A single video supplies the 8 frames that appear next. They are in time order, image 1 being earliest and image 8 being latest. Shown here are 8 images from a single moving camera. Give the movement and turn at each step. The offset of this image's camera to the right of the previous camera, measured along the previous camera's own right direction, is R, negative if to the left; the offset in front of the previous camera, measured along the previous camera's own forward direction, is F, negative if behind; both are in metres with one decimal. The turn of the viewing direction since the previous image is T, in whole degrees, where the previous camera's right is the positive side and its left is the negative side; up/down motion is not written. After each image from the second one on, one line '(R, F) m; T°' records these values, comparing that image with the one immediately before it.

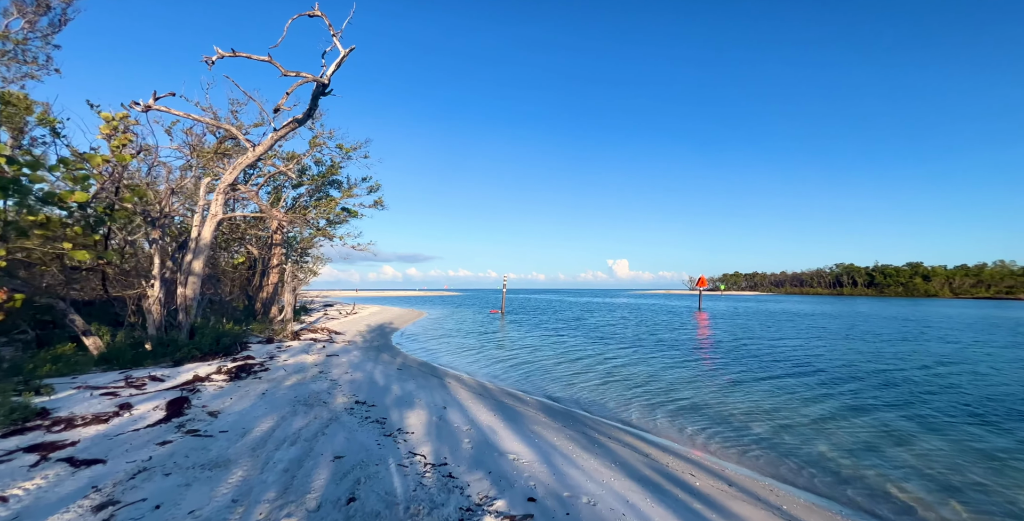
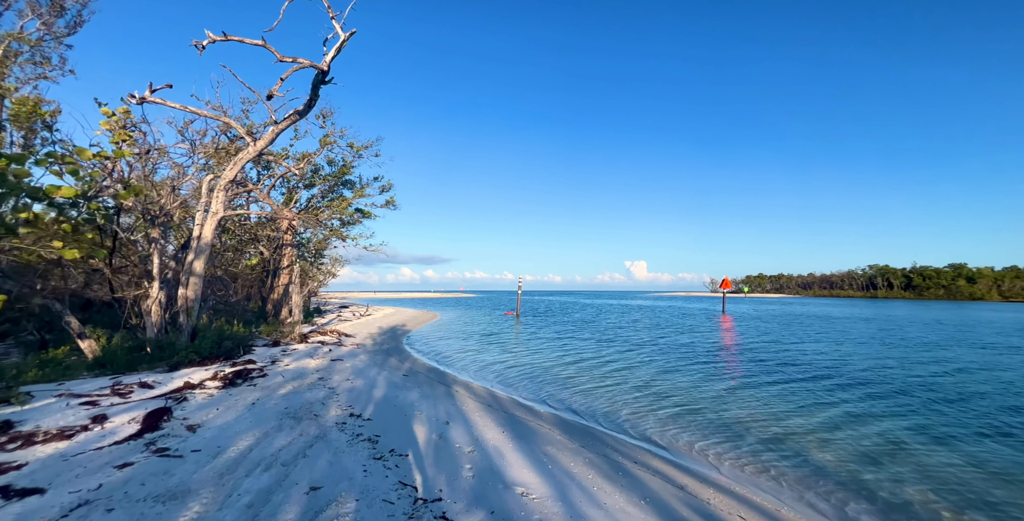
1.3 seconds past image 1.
(+0.1, +0.6) m; -2°
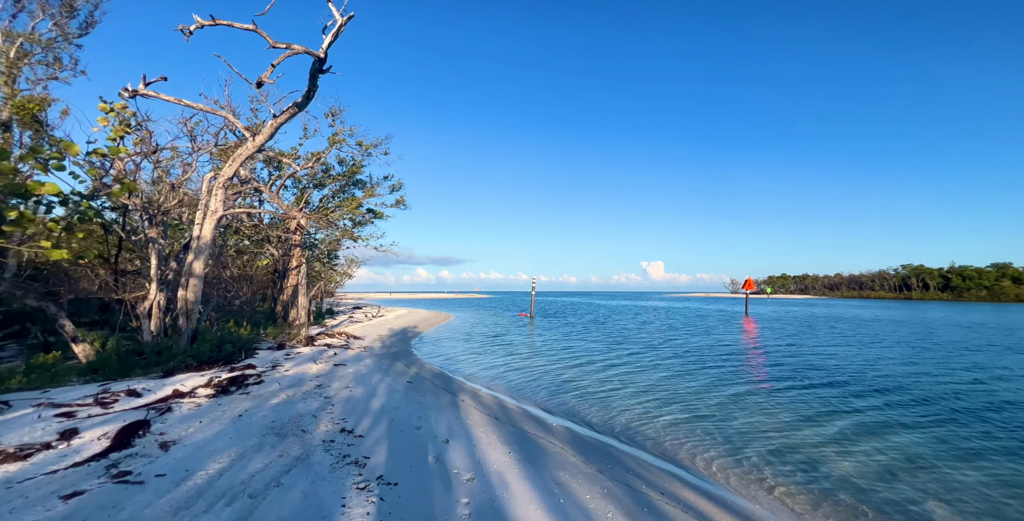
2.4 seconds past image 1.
(+0.1, +0.5) m; -2°
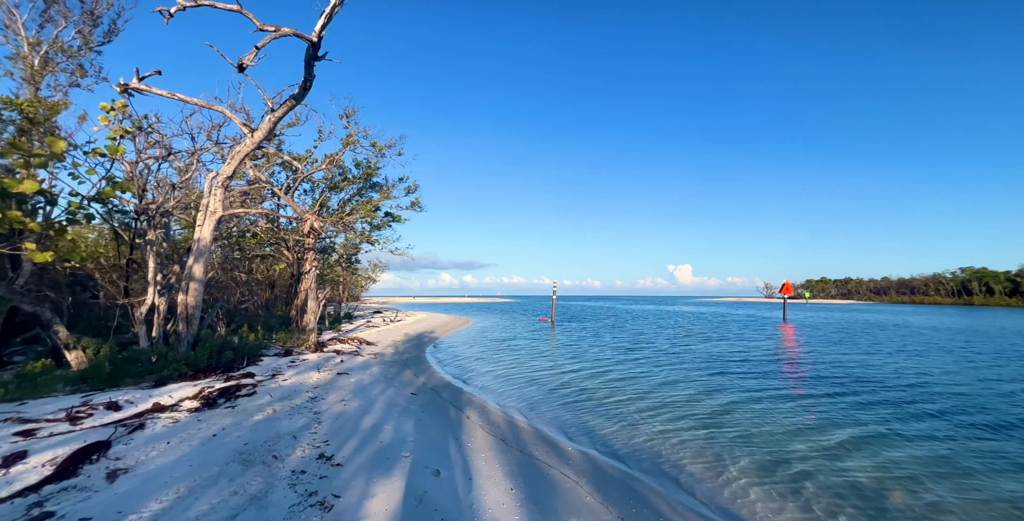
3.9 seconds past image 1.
(+0.2, +0.7) m; -3°
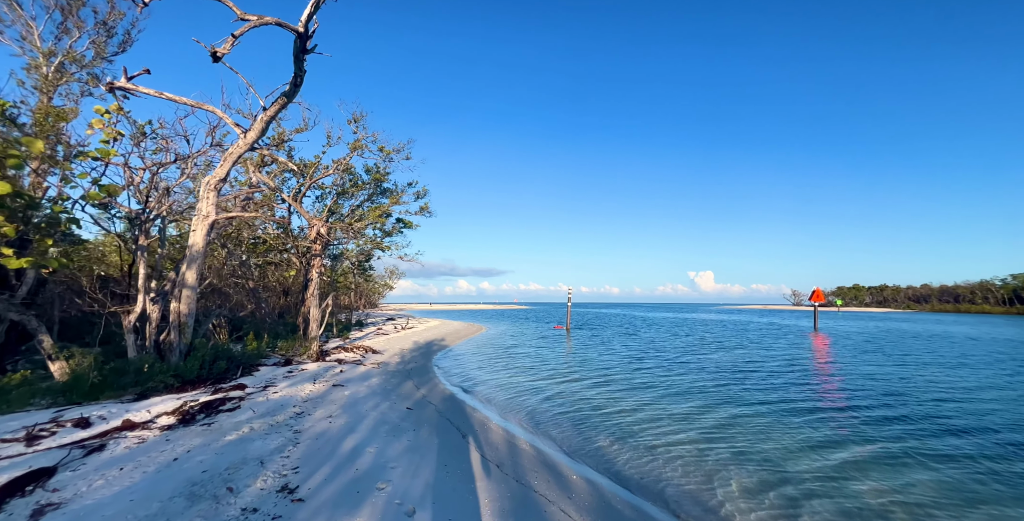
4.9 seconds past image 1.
(+0.2, +0.6) m; -2°
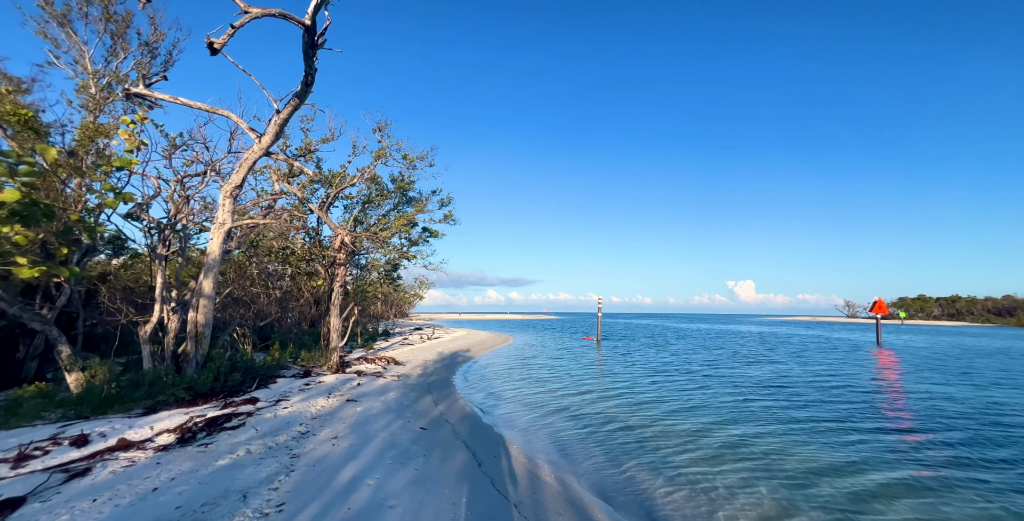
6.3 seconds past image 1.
(+0.1, +0.6) m; -4°
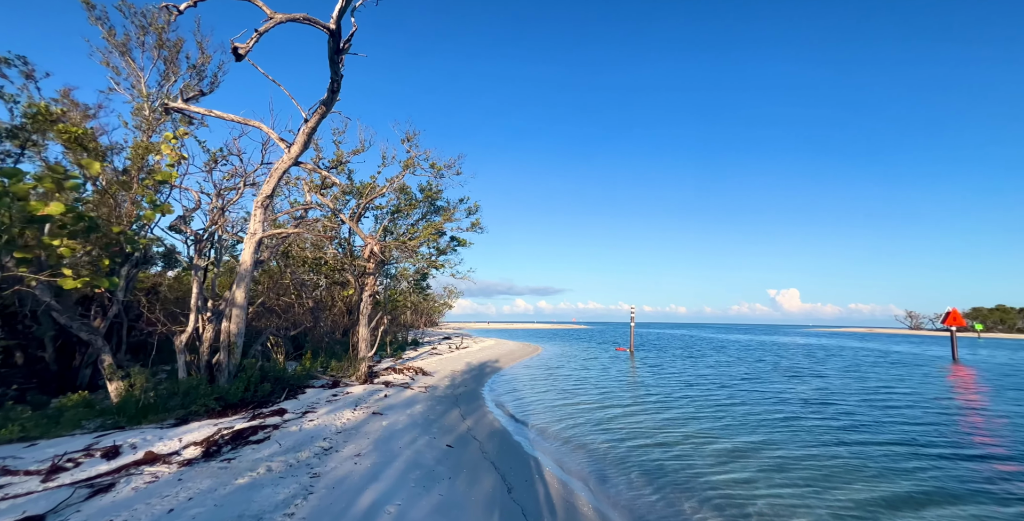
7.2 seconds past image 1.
(0.0, +0.3) m; -4°
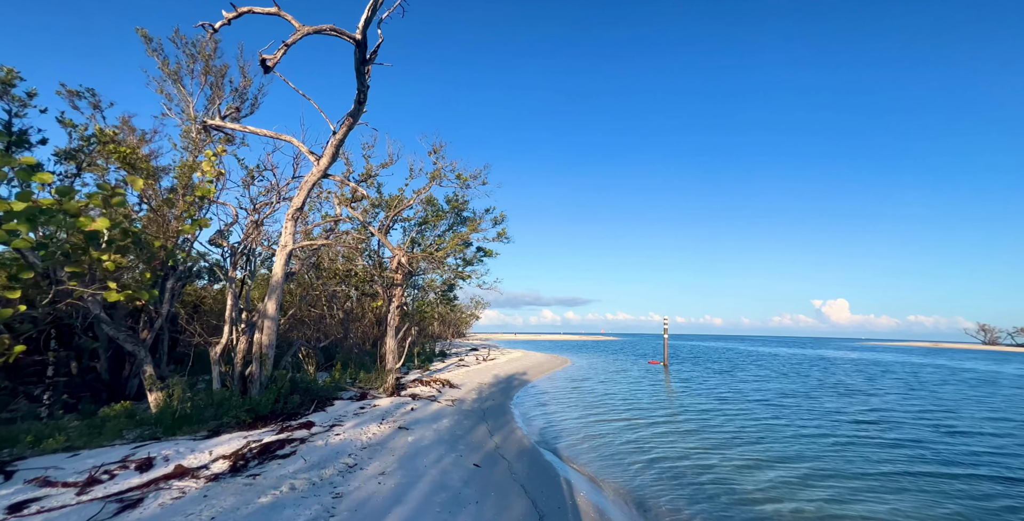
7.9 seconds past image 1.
(0.0, +0.2) m; -4°
